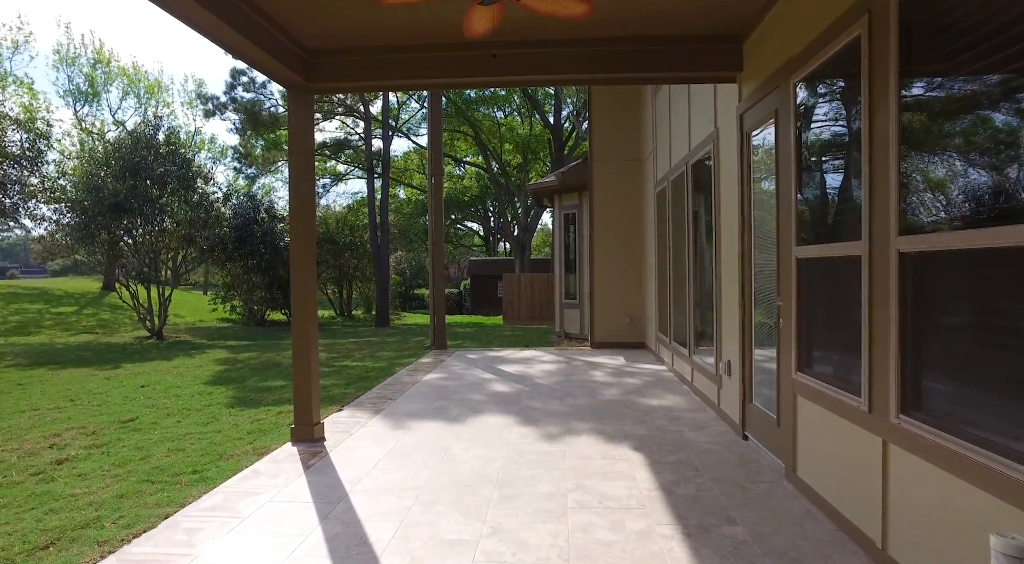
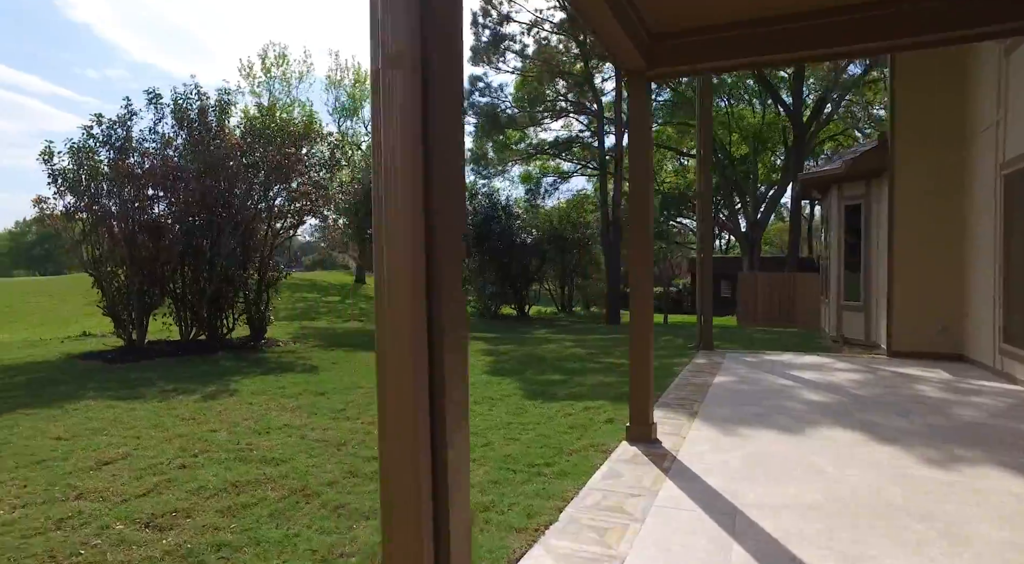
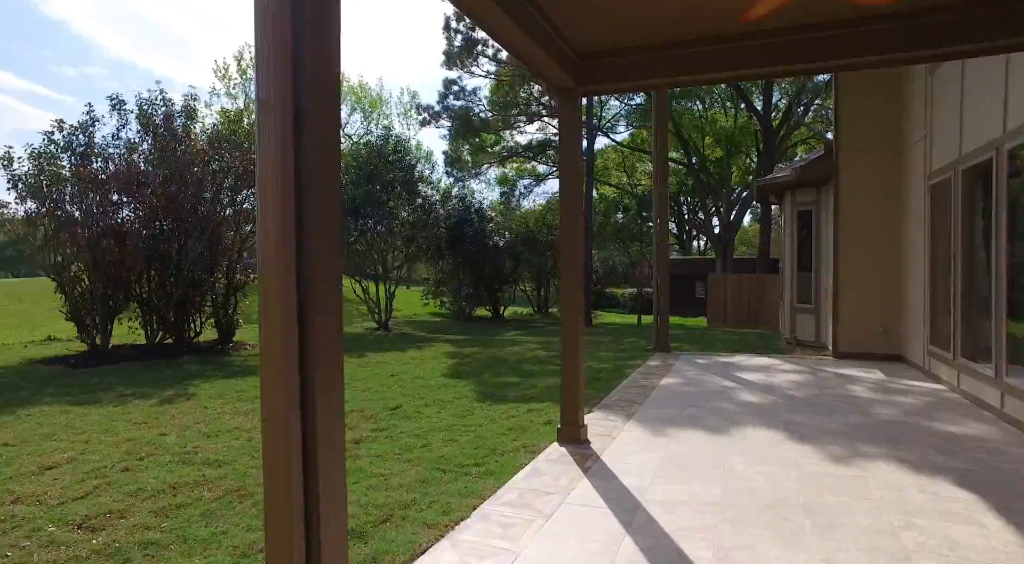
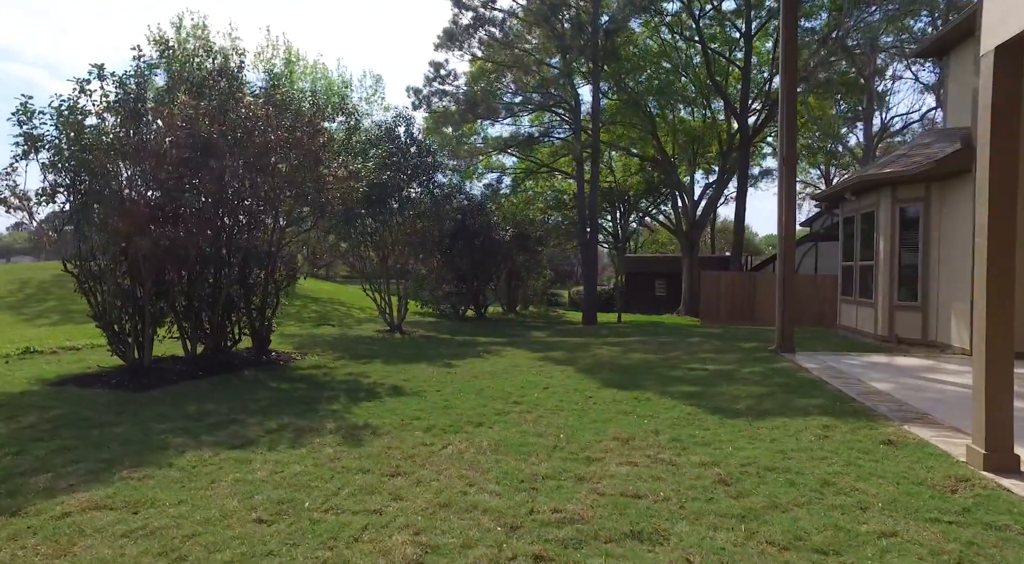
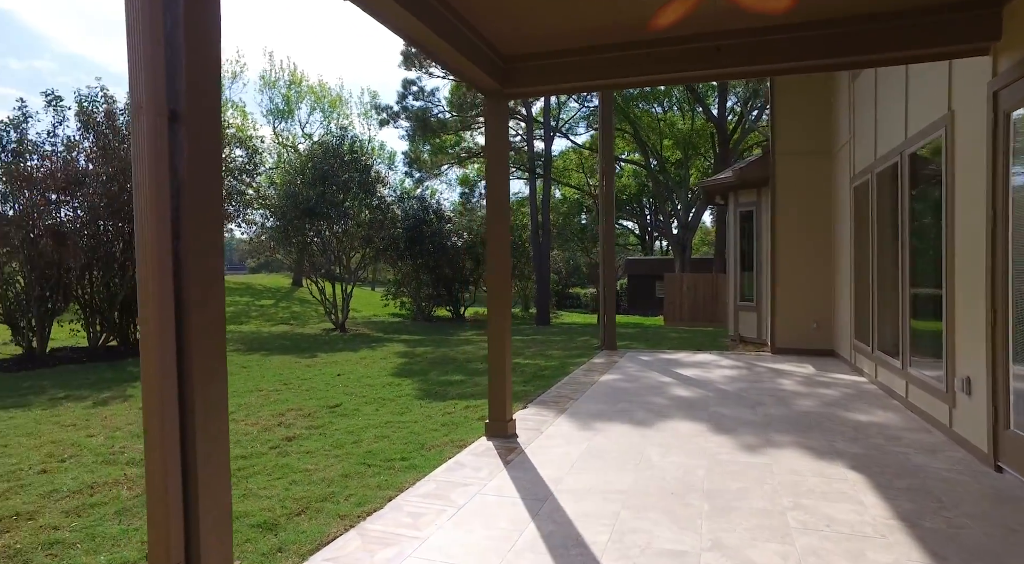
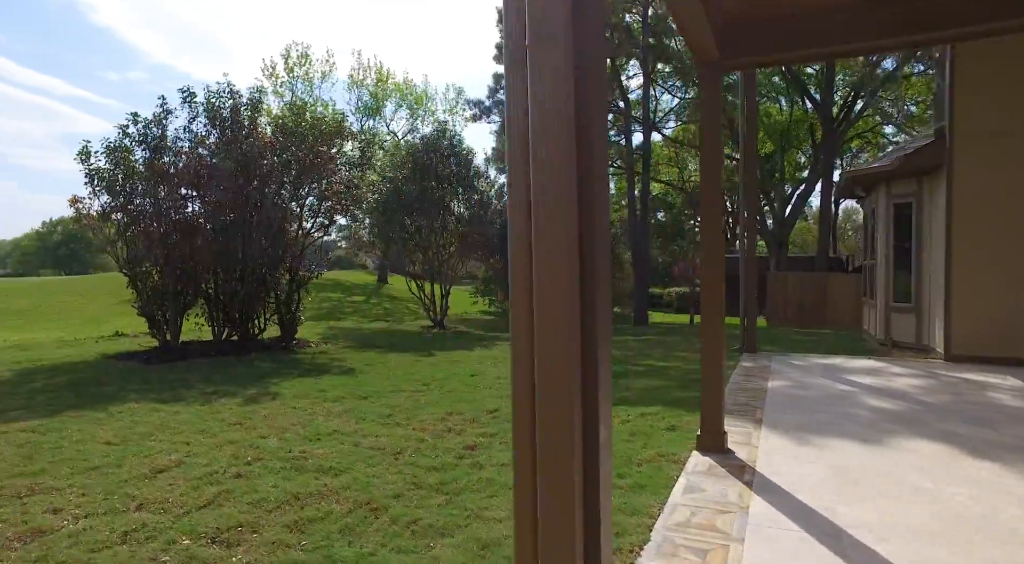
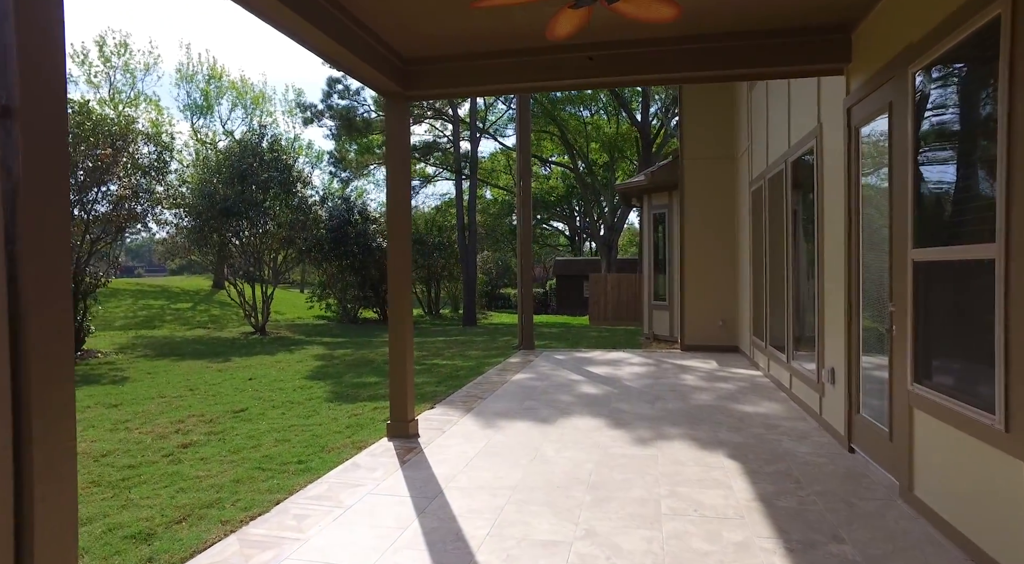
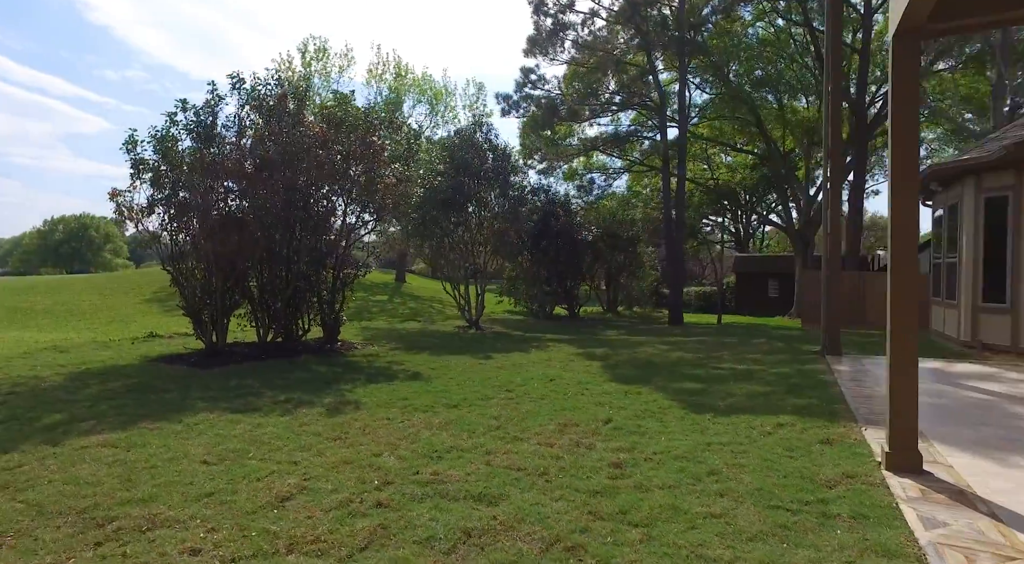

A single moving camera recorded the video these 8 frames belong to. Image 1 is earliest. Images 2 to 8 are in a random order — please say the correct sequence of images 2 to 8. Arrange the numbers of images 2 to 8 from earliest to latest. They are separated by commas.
7, 5, 3, 2, 6, 8, 4
